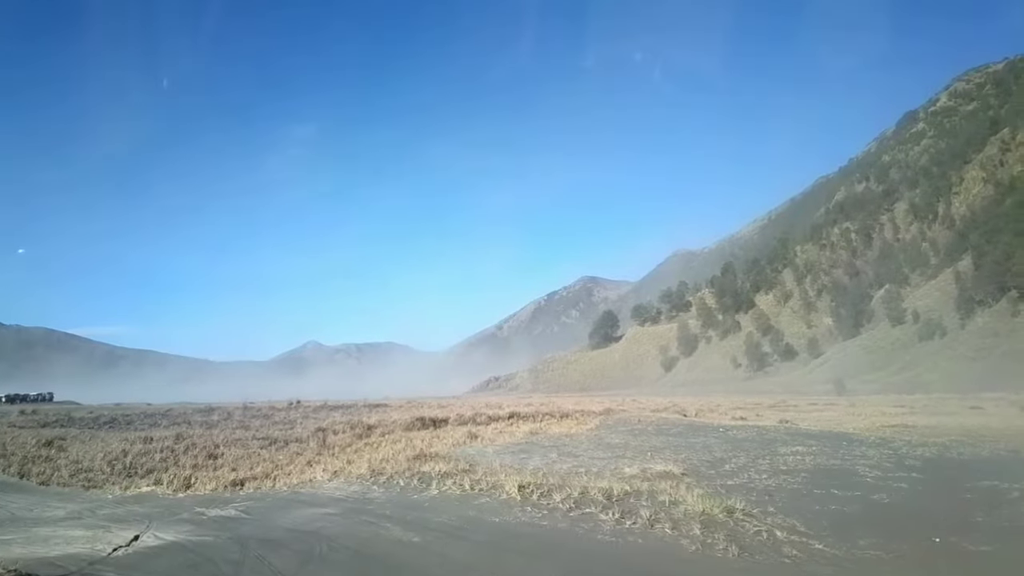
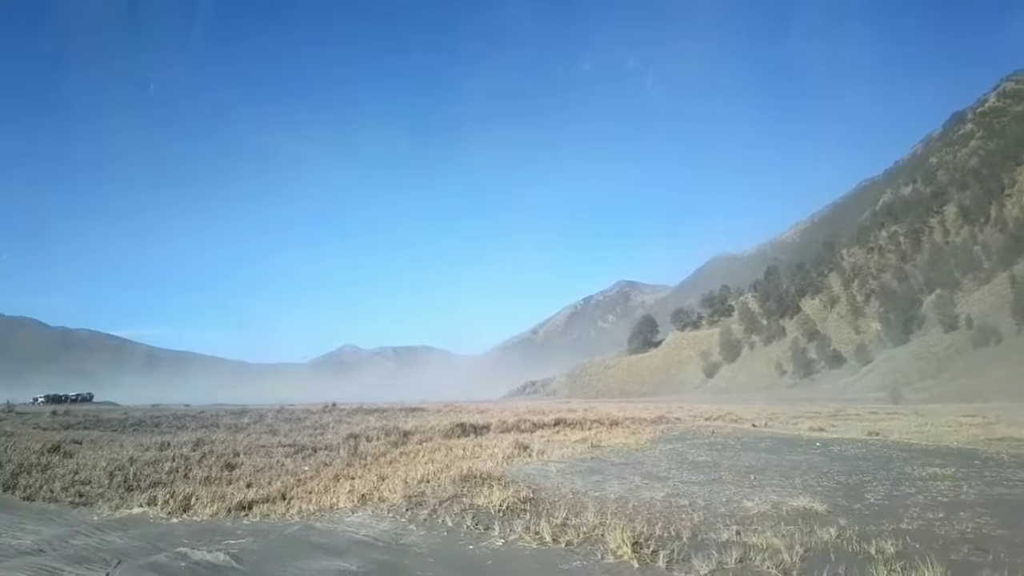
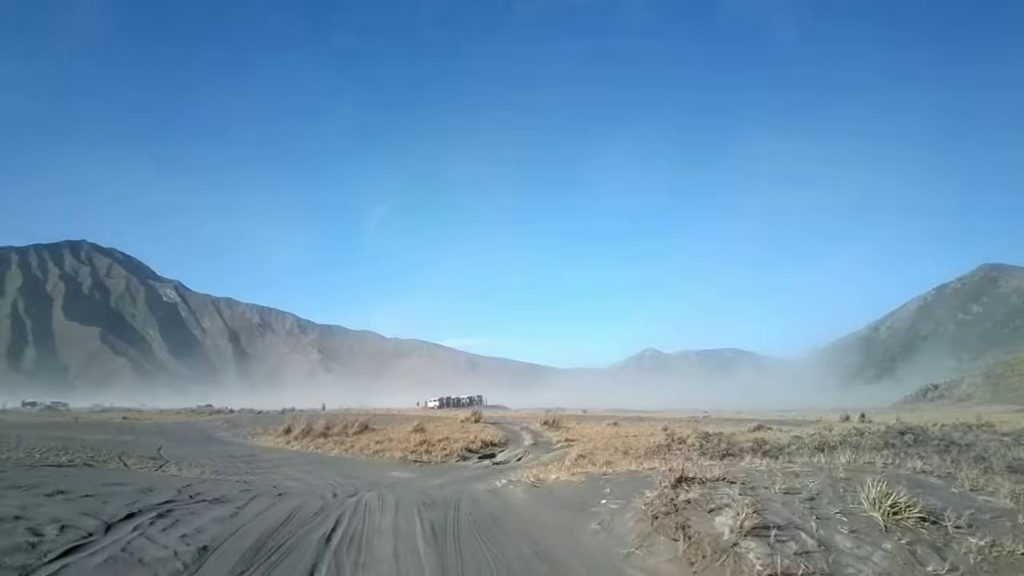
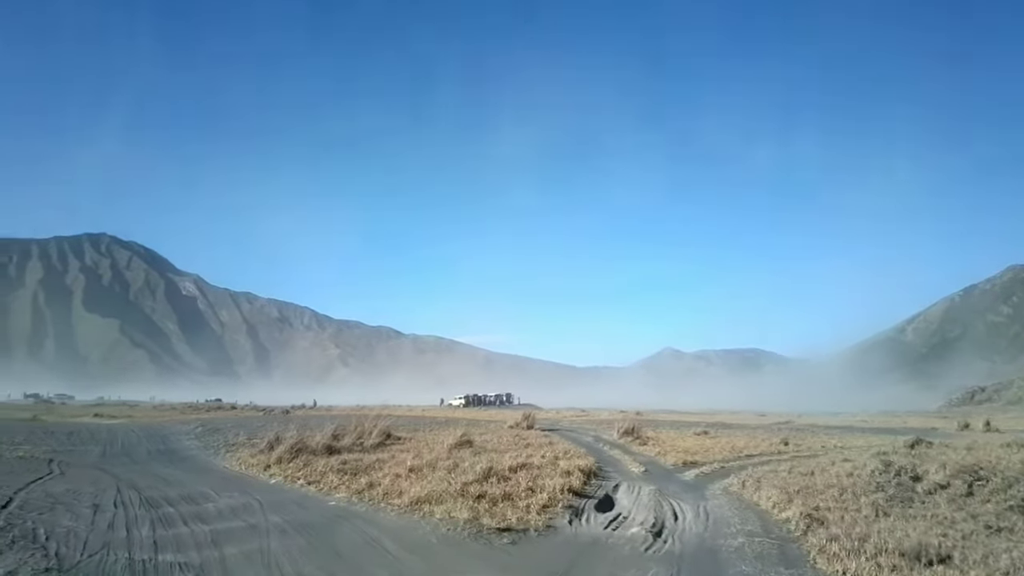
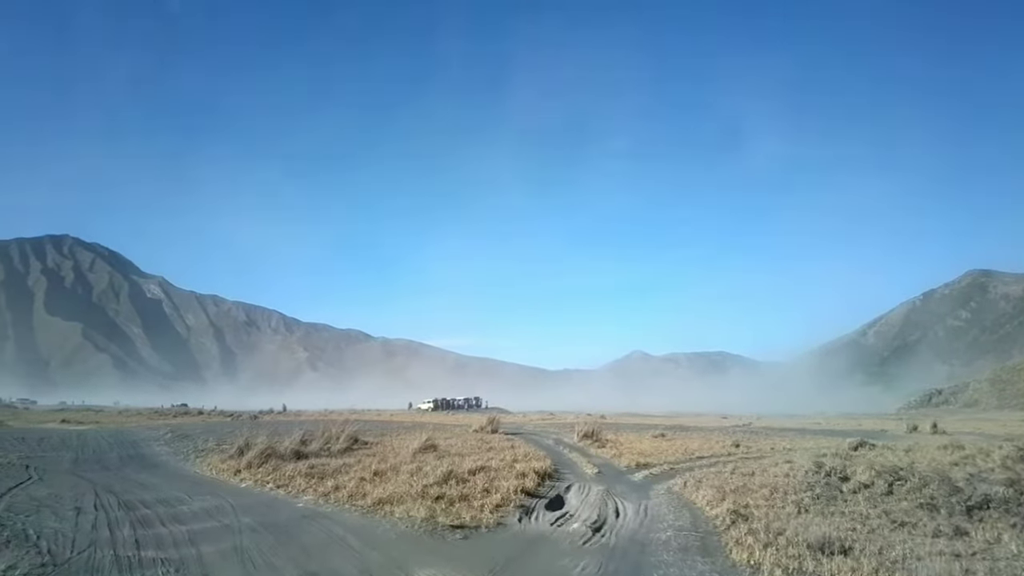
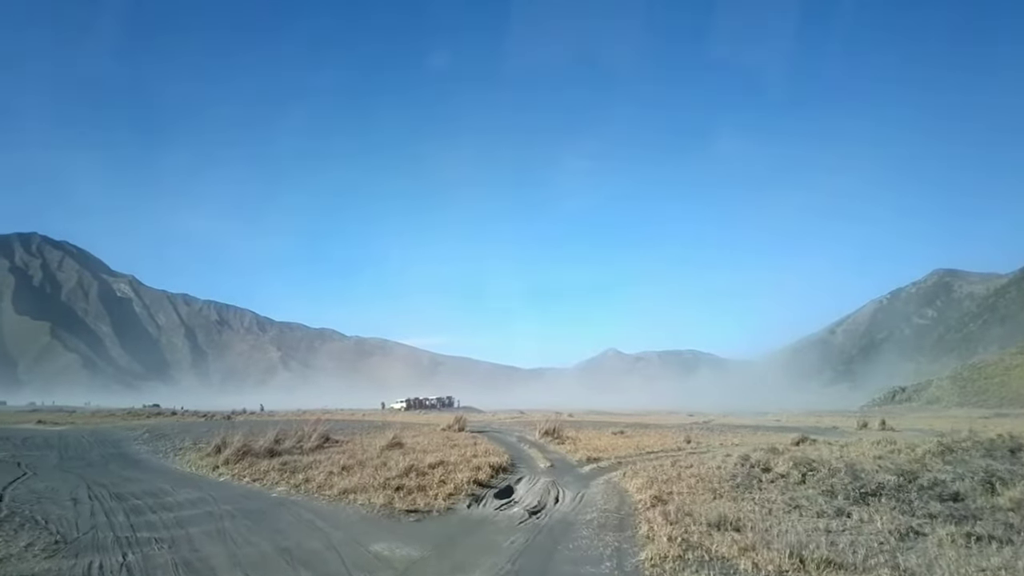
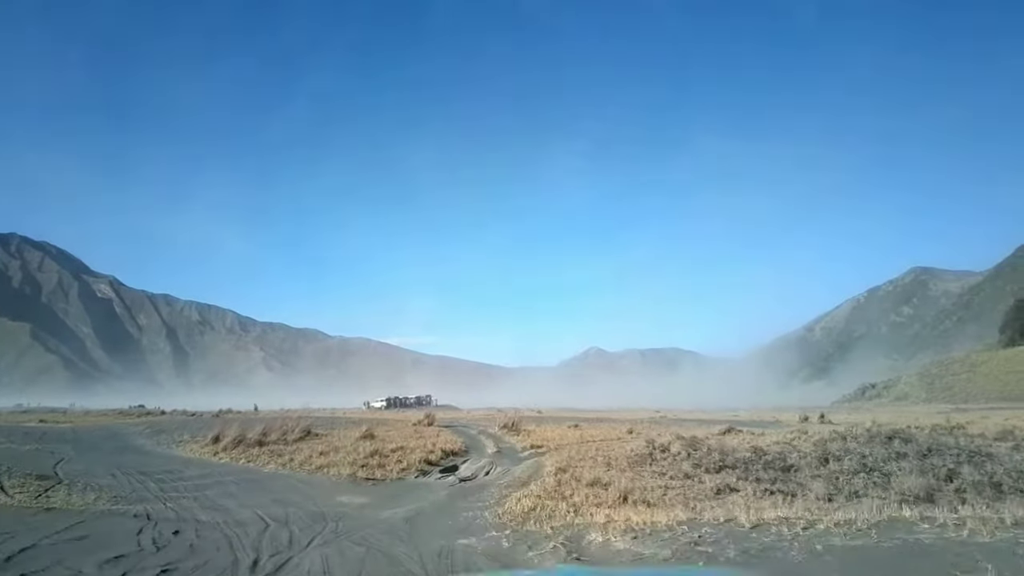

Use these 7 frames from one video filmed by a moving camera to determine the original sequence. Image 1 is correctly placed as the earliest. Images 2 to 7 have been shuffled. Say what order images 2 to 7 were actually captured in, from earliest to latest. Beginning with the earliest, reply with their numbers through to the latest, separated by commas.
2, 3, 7, 6, 5, 4
